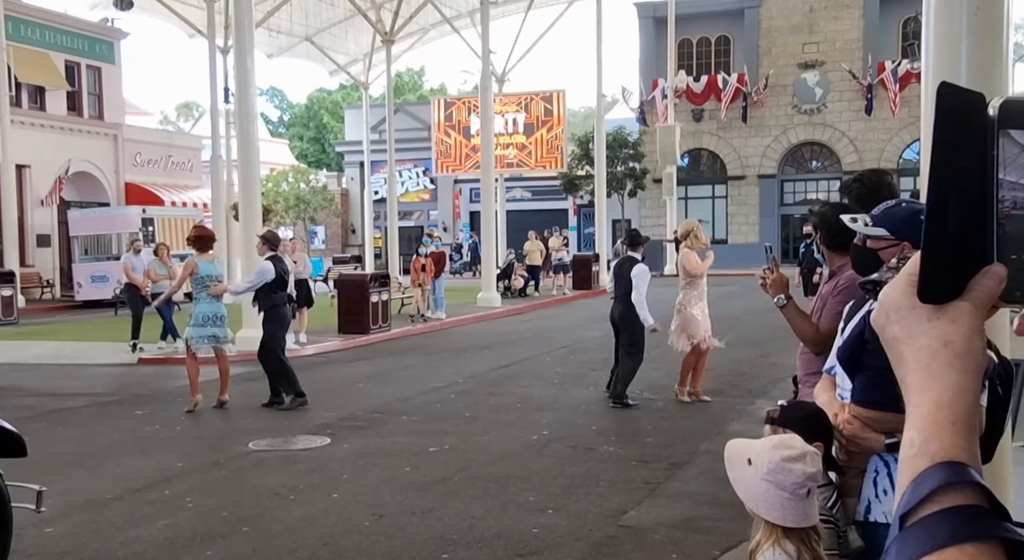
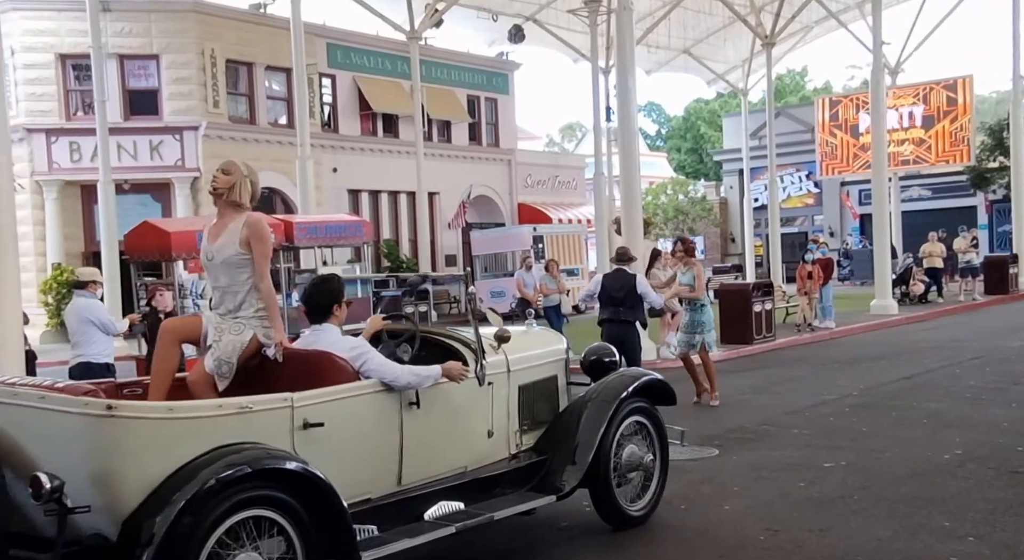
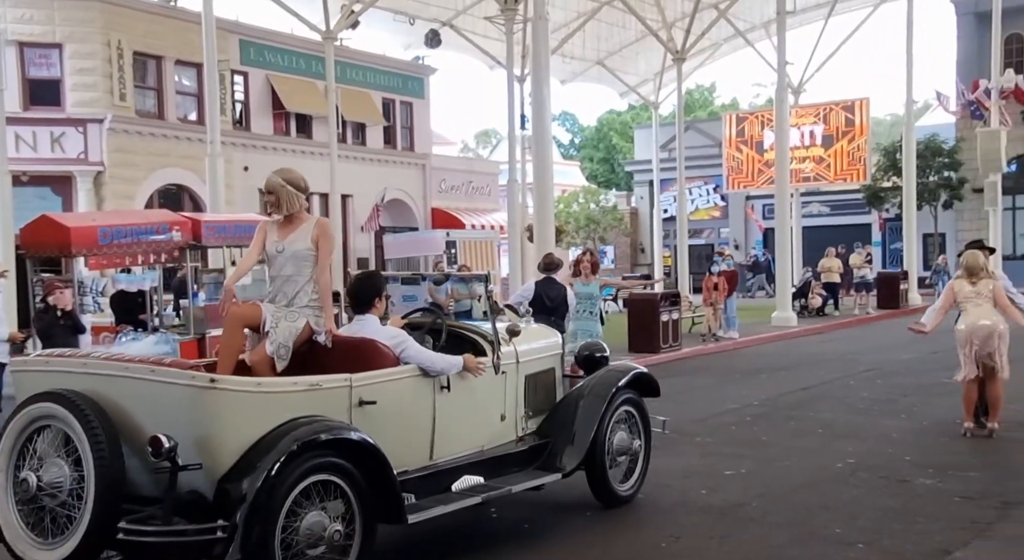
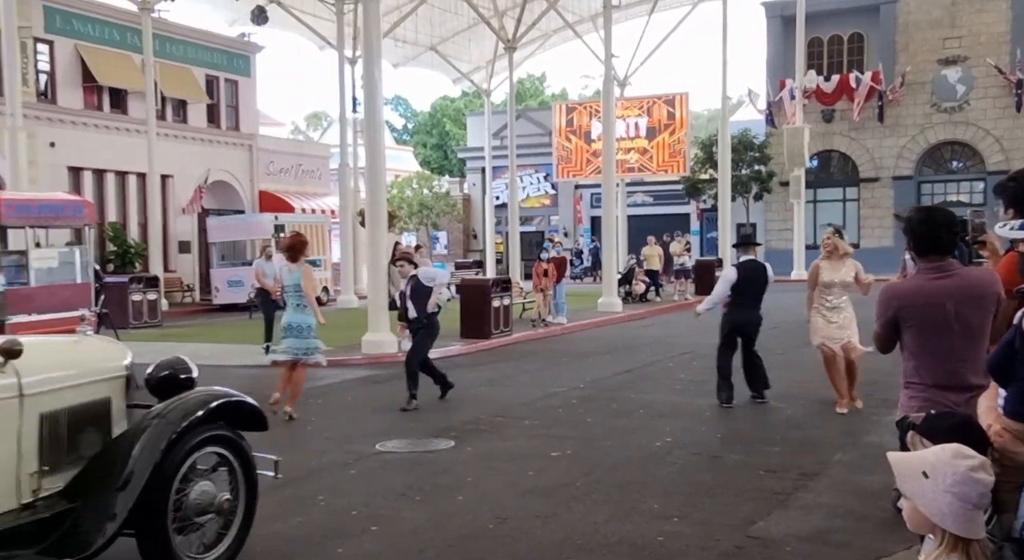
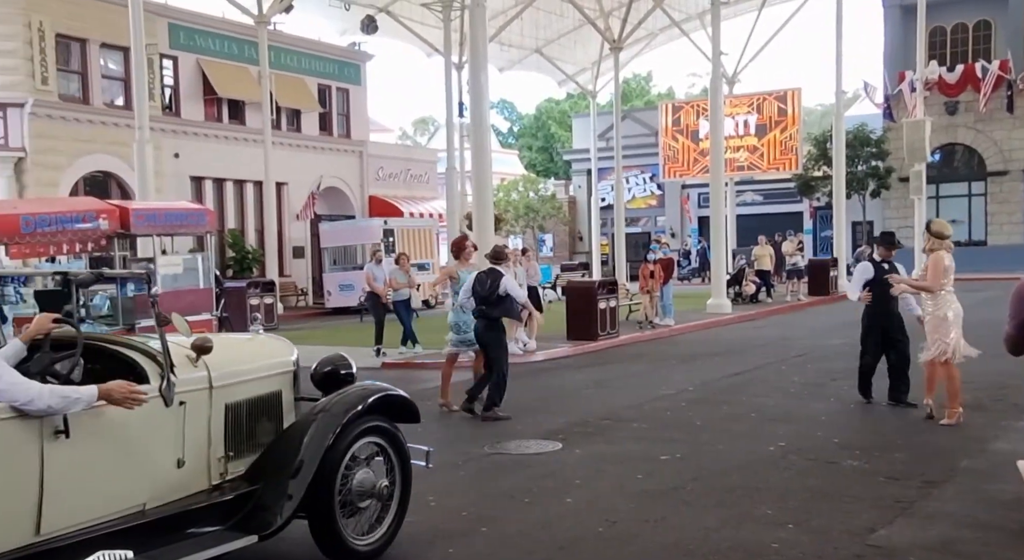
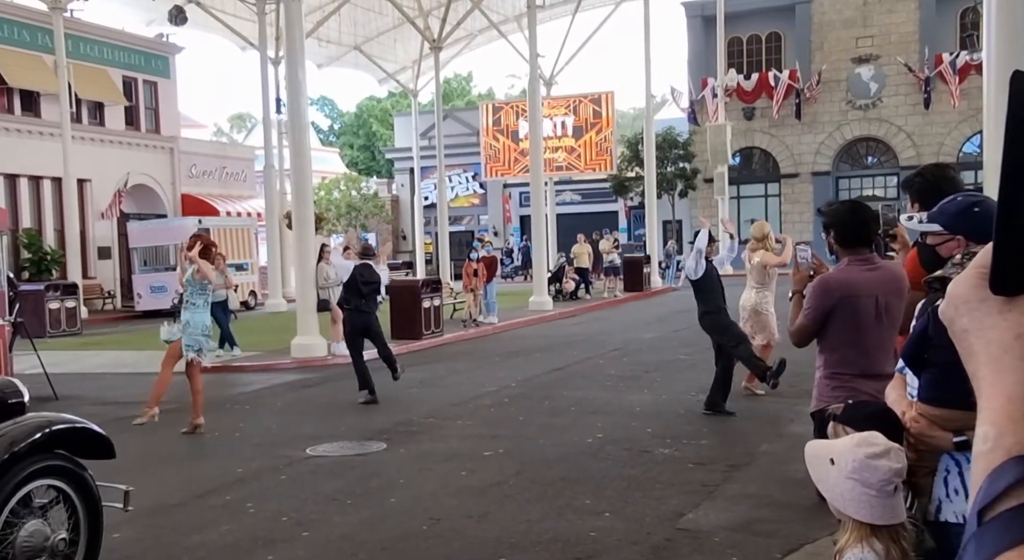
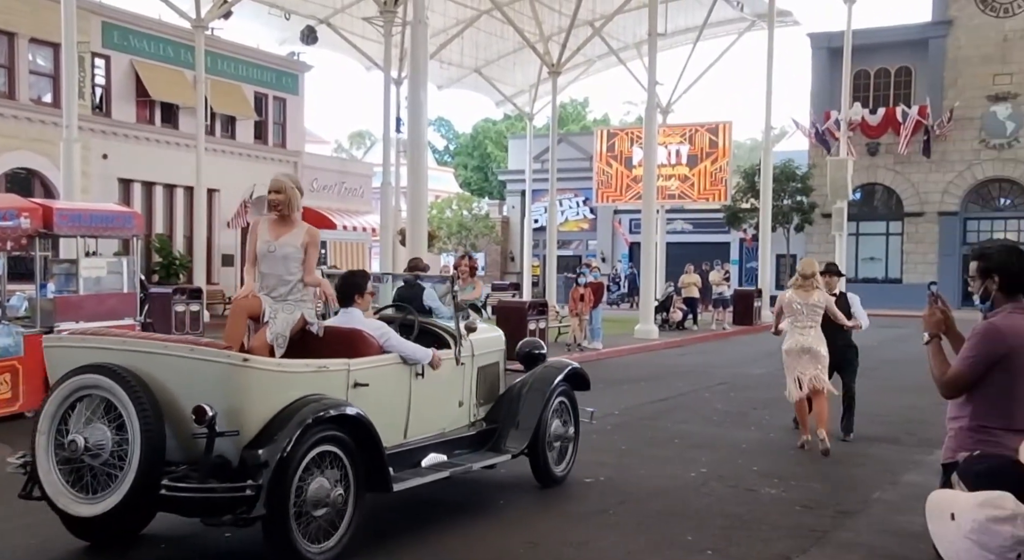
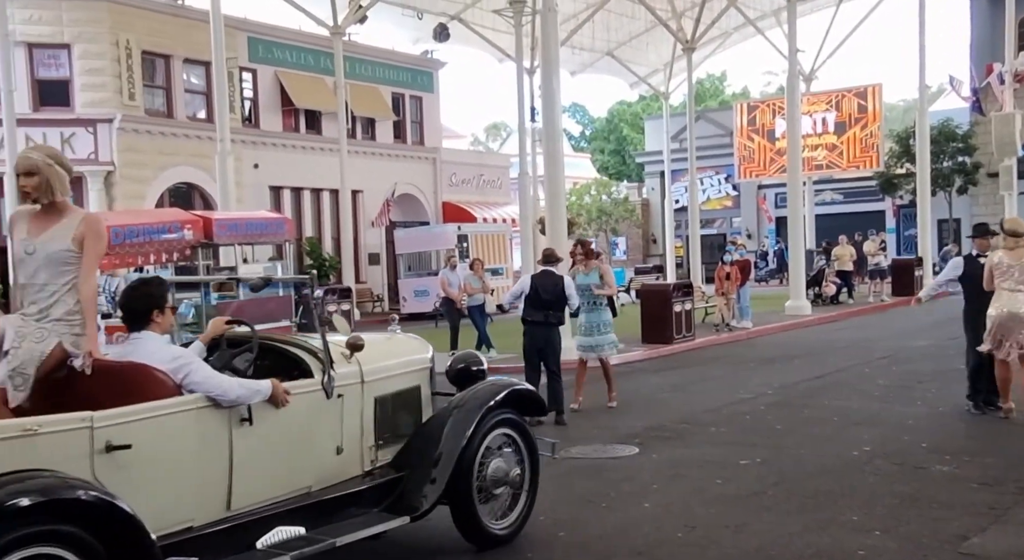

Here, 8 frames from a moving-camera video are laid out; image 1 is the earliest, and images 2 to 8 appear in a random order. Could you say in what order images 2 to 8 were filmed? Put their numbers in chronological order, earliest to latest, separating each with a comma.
6, 4, 5, 8, 2, 3, 7
